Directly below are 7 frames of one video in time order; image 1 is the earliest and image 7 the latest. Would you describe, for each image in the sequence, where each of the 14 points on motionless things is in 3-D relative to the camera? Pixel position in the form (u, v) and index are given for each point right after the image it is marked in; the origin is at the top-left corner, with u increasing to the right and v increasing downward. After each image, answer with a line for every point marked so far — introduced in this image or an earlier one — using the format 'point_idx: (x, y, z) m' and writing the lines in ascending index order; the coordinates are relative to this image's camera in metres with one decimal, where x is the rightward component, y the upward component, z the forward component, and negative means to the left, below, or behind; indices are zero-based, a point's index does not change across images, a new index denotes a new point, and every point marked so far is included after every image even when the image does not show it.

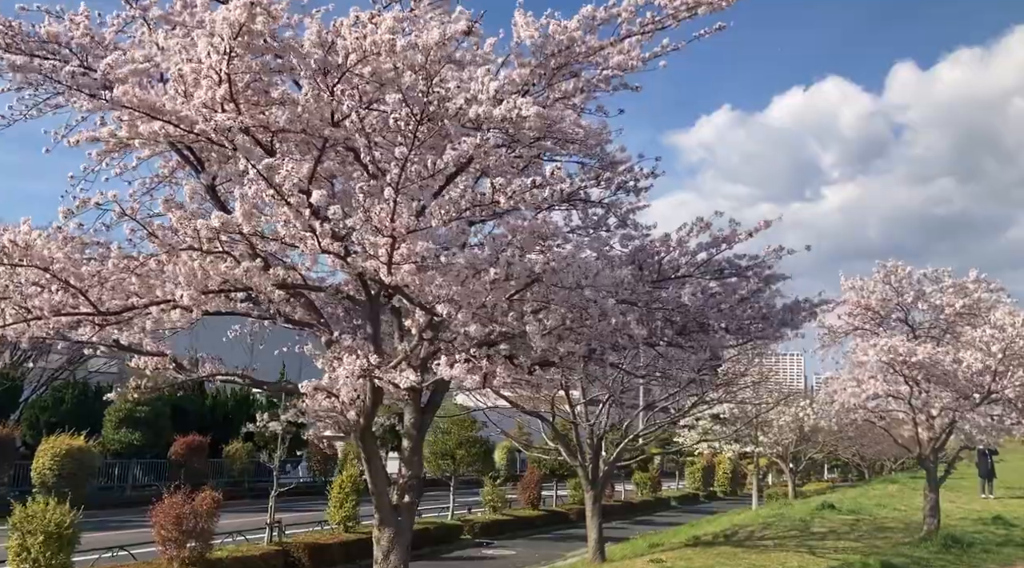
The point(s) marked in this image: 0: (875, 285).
0: (+6.5, 0.0, +16.0) m
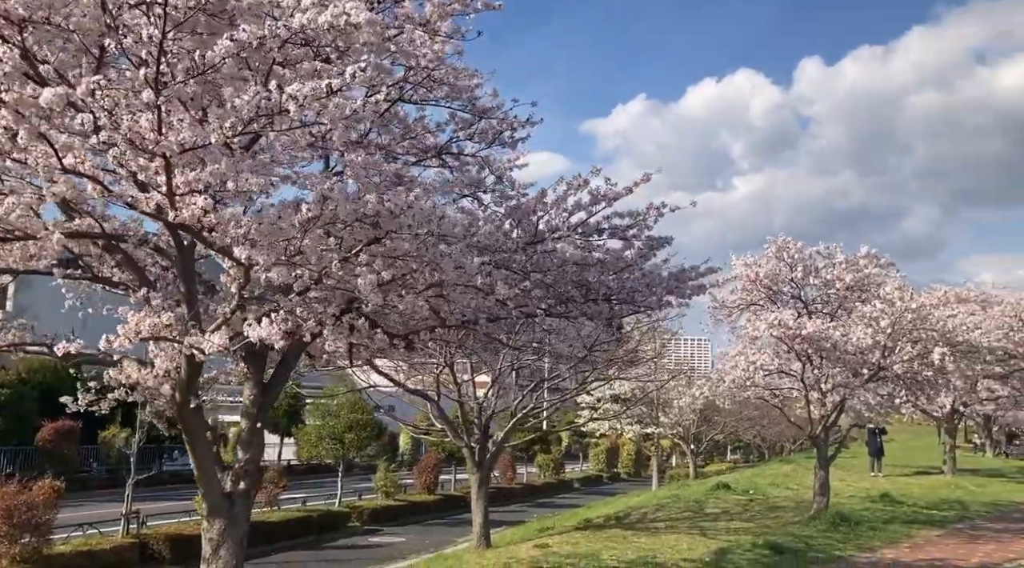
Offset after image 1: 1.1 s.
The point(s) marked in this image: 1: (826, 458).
0: (+4.5, +0.4, +15.7) m
1: (+5.7, -3.1, +16.1) m
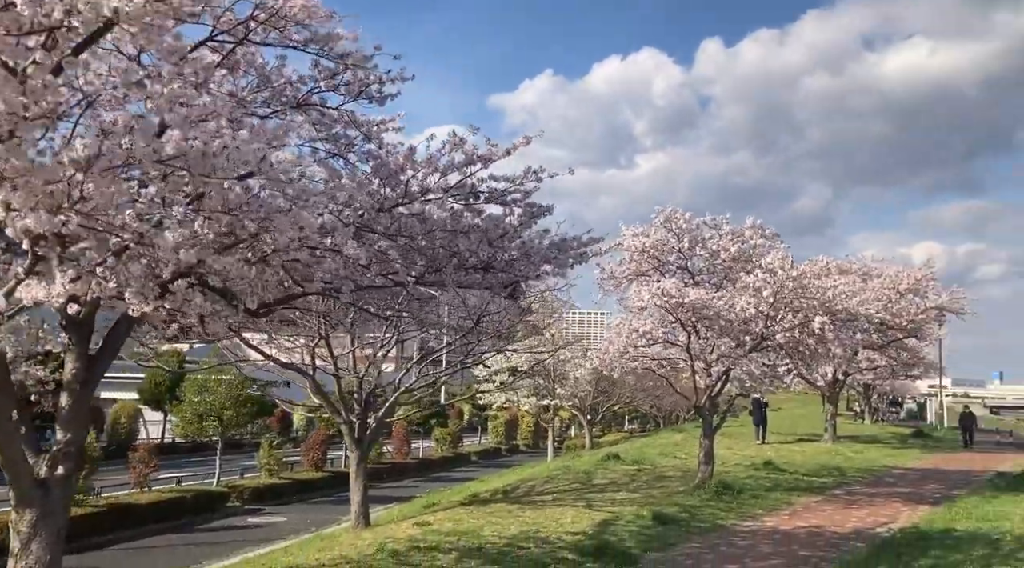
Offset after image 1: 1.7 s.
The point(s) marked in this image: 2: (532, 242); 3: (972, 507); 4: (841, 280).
0: (+2.5, +0.9, +15.6) m
1: (+3.6, -2.6, +16.2) m
2: (+0.2, +0.5, +9.1) m
3: (+7.3, -3.6, +14.2) m
4: (+6.1, +0.1, +16.7) m
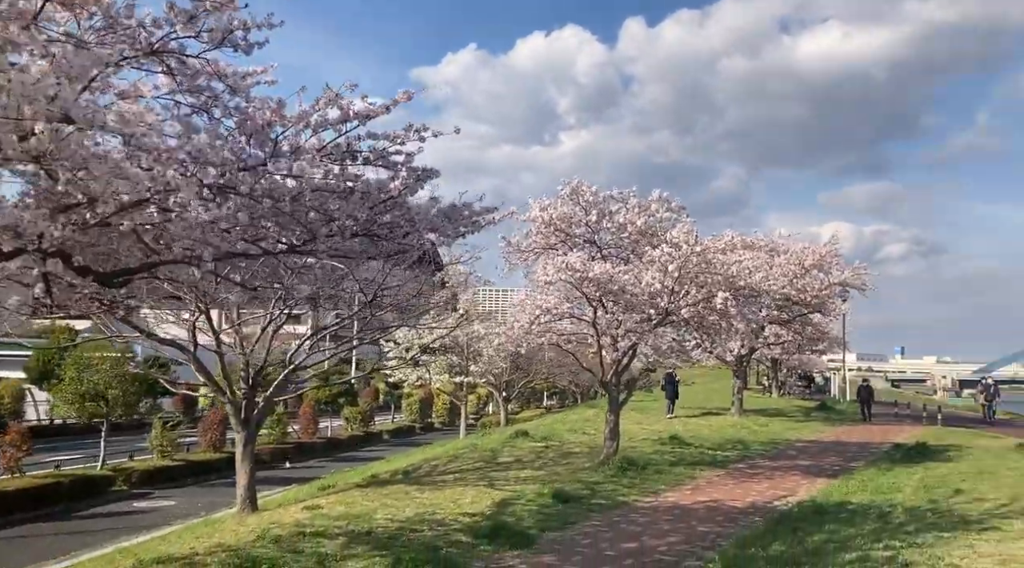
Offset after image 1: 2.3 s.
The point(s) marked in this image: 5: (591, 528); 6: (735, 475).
0: (+0.9, +1.4, +15.2) m
1: (+1.9, -2.1, +16.0) m
2: (-0.9, +0.8, +8.5) m
3: (+5.7, -3.1, +14.4) m
4: (+4.3, +0.5, +16.6) m
5: (+1.0, -3.1, +11.3) m
6: (+4.0, -3.4, +16.1) m
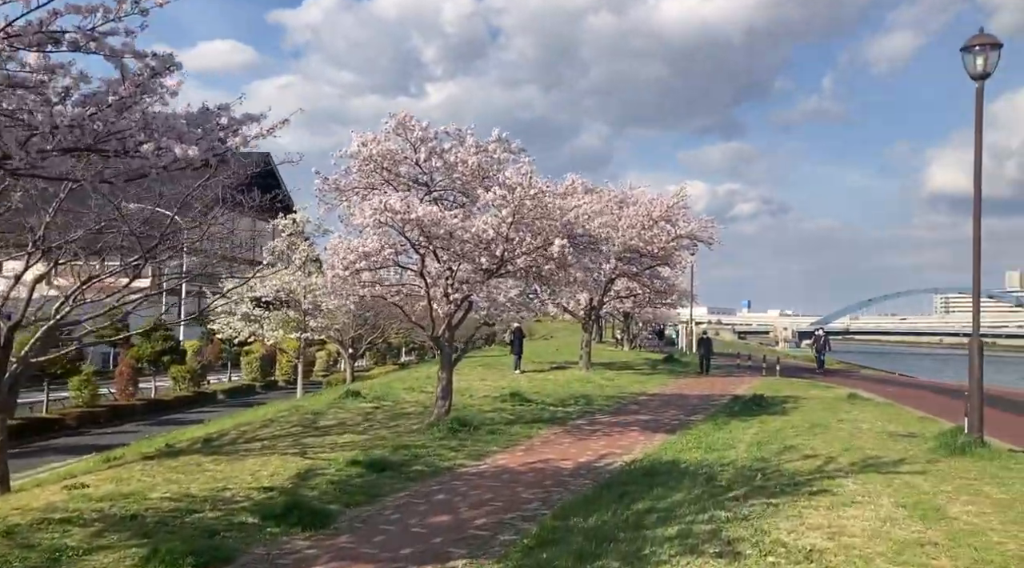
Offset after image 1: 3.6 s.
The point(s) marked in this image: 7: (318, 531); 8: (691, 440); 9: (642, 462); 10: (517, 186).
0: (-1.9, +2.2, +13.7) m
1: (-1.1, -1.2, +14.8) m
2: (-2.7, +1.3, +6.9) m
3: (+3.0, -2.3, +13.9) m
4: (+1.3, +1.5, +15.7) m
5: (-1.2, -2.5, +10.1) m
6: (+1.0, -2.6, +15.3) m
7: (-1.9, -2.4, +8.9) m
8: (+2.7, -2.4, +13.4) m
9: (+1.8, -2.4, +12.2) m
10: (+0.1, +1.4, +13.2) m
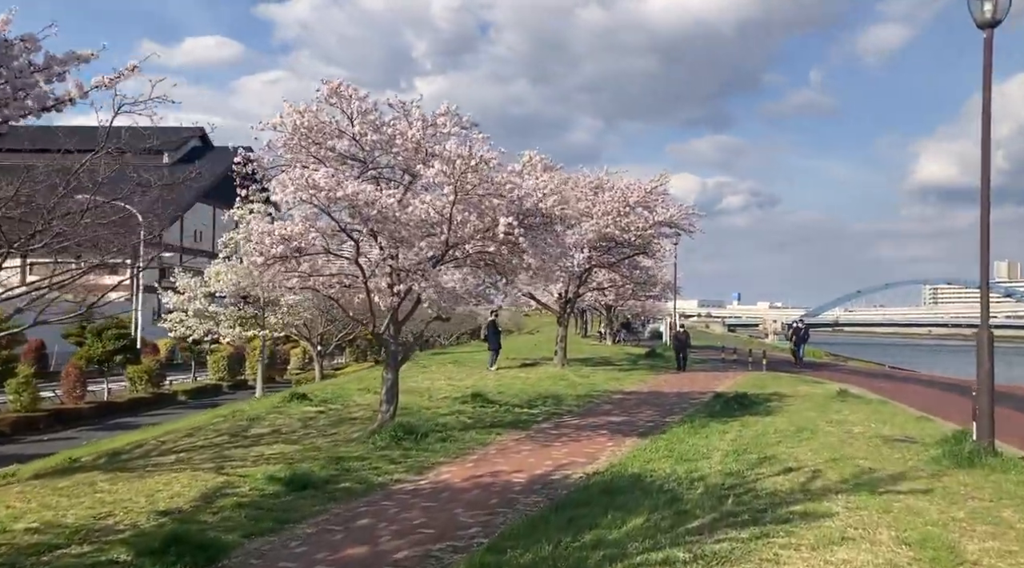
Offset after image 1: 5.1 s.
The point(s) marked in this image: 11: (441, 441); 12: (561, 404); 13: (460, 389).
0: (-2.7, +2.4, +12.2) m
1: (-1.8, -1.1, +13.3) m
2: (-3.3, +1.3, +5.3) m
3: (+2.3, -2.2, +12.4) m
4: (+0.6, +1.6, +14.2) m
5: (-1.9, -2.4, +8.6) m
6: (+0.3, -2.4, +13.9) m
7: (-2.6, -2.4, +7.3) m
8: (+2.0, -2.2, +12.0) m
9: (+1.1, -2.3, +10.7) m
10: (-0.6, +1.6, +11.7) m
11: (-1.0, -2.3, +13.1) m
12: (+1.0, -2.4, +17.6) m
13: (-1.1, -2.2, +18.8) m
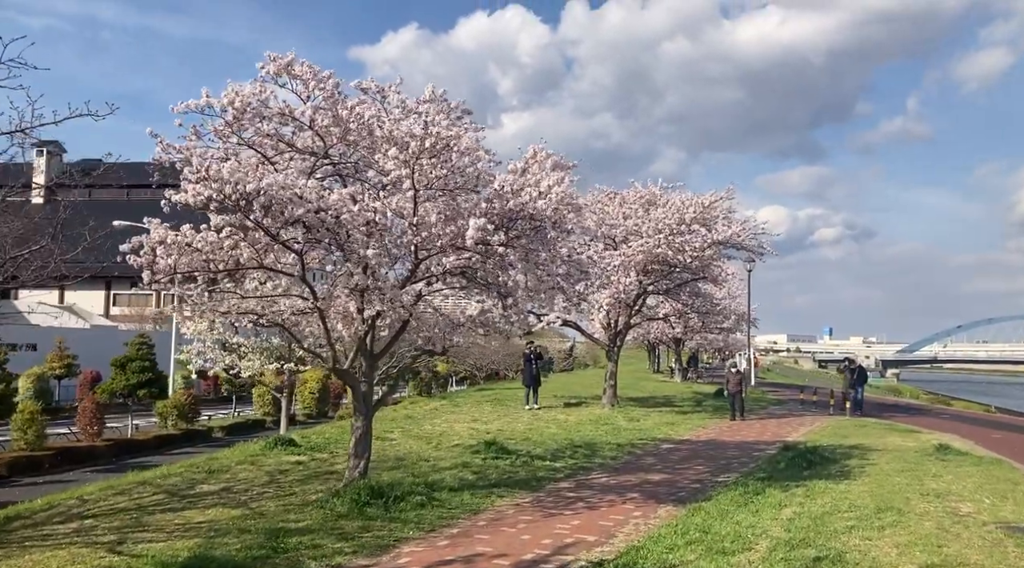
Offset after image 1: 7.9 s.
0: (-2.7, +2.1, +9.9) m
1: (-1.8, -1.4, +10.8) m
2: (-4.1, +1.3, +3.1) m
3: (+2.2, -2.4, +9.4) m
4: (+0.6, +1.3, +11.5) m
5: (-2.3, -2.5, +6.1) m
6: (+0.4, -2.7, +11.1) m
7: (-3.1, -2.5, +4.9) m
8: (+1.9, -2.4, +9.0) m
9: (+0.9, -2.5, +7.9) m
10: (-0.8, +1.3, +9.2) m
11: (-1.1, -2.6, +10.4) m
12: (+1.4, -2.8, +14.7) m
13: (-0.6, -2.7, +16.1) m
